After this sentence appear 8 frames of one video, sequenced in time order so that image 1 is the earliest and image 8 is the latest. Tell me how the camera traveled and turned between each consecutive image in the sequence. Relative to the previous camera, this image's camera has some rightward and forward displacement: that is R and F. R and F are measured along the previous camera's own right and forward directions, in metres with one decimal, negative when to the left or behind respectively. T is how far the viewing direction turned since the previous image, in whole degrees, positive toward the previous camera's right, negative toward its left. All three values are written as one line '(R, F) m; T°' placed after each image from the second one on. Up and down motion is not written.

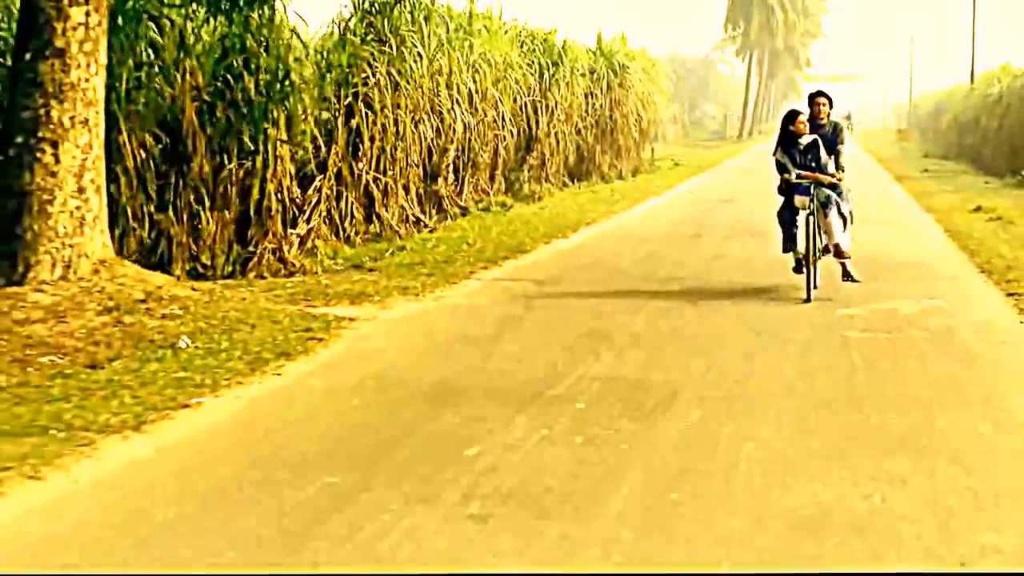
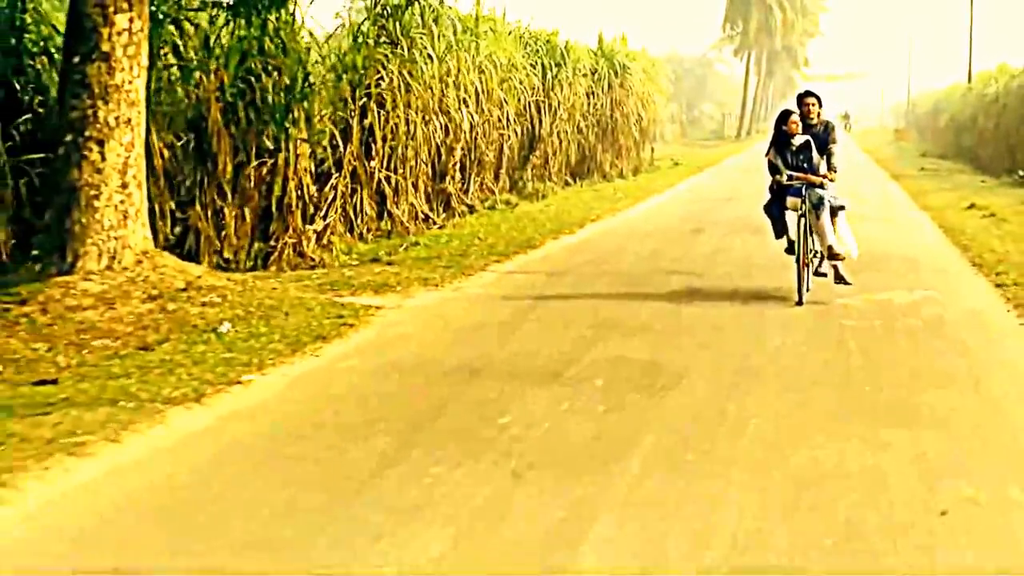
(-0.2, -0.6) m; 0°
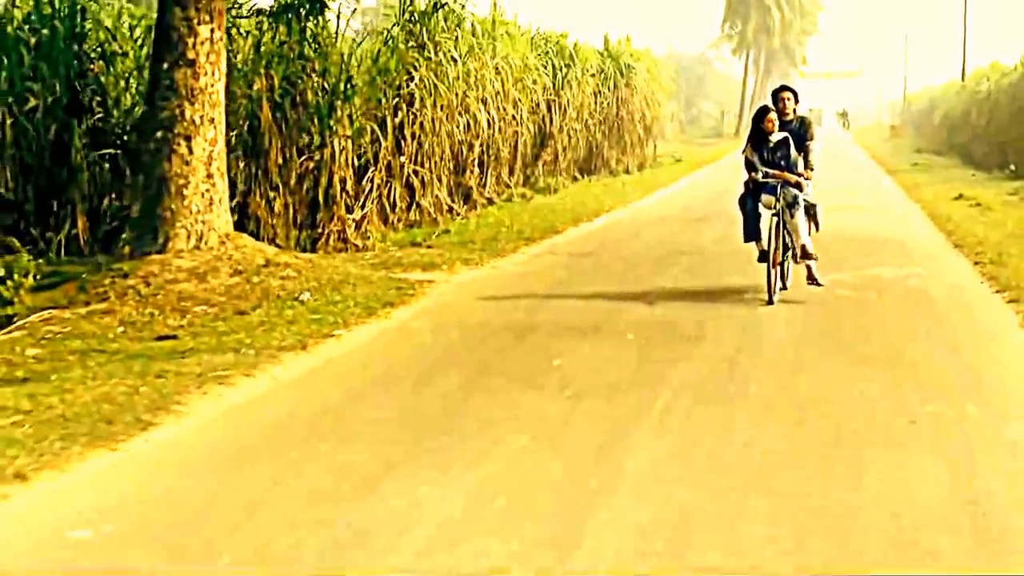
(-0.4, -1.5) m; 0°
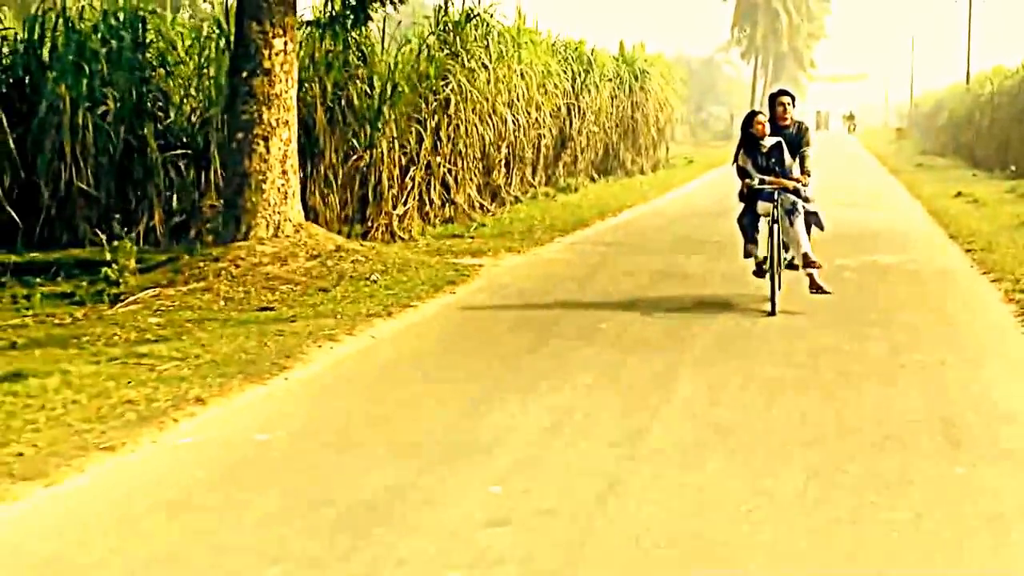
(-0.4, -1.5) m; 0°
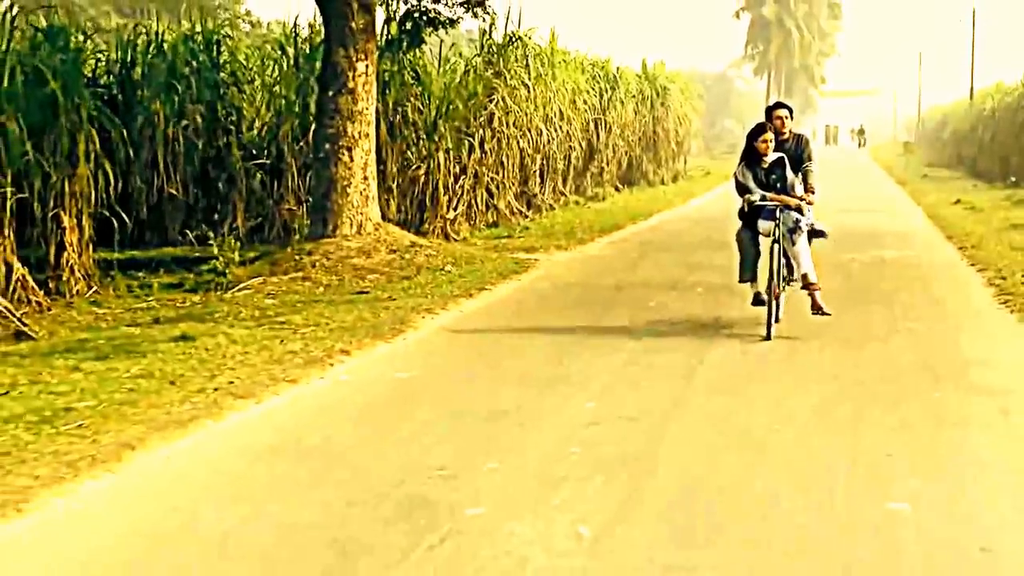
(-0.5, -2.0) m; -1°
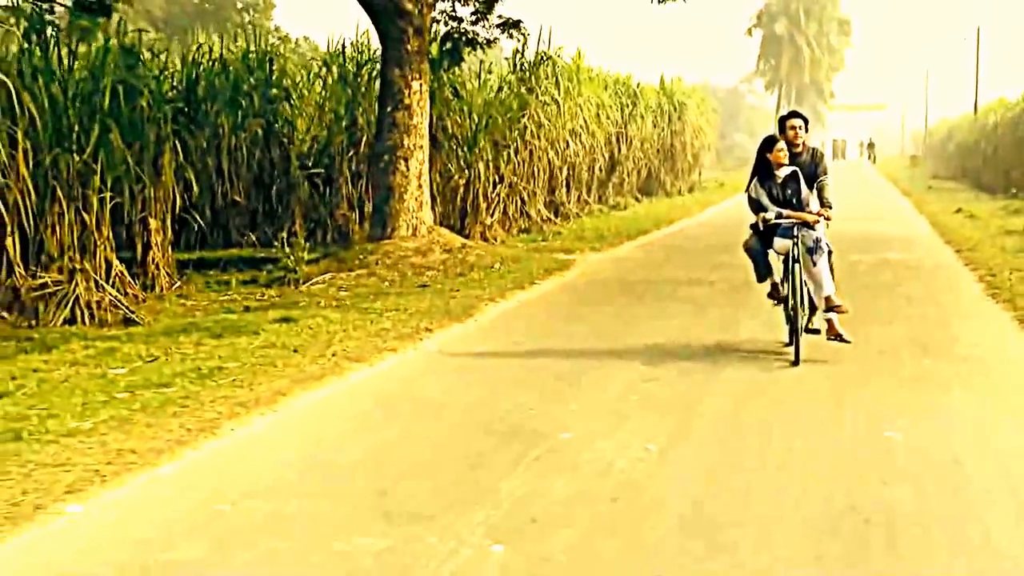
(-0.4, -1.7) m; 0°
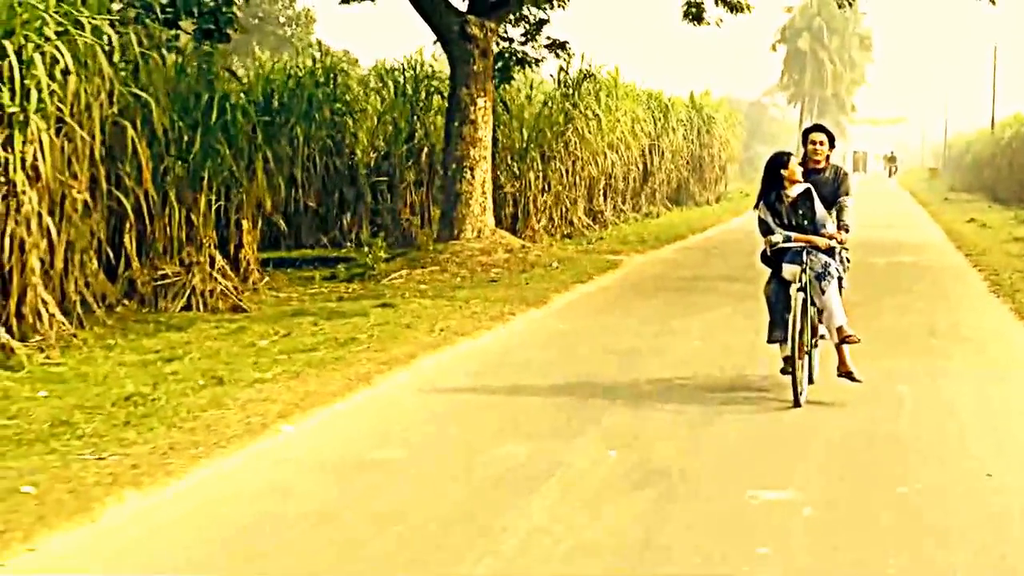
(-0.6, -2.0) m; -1°
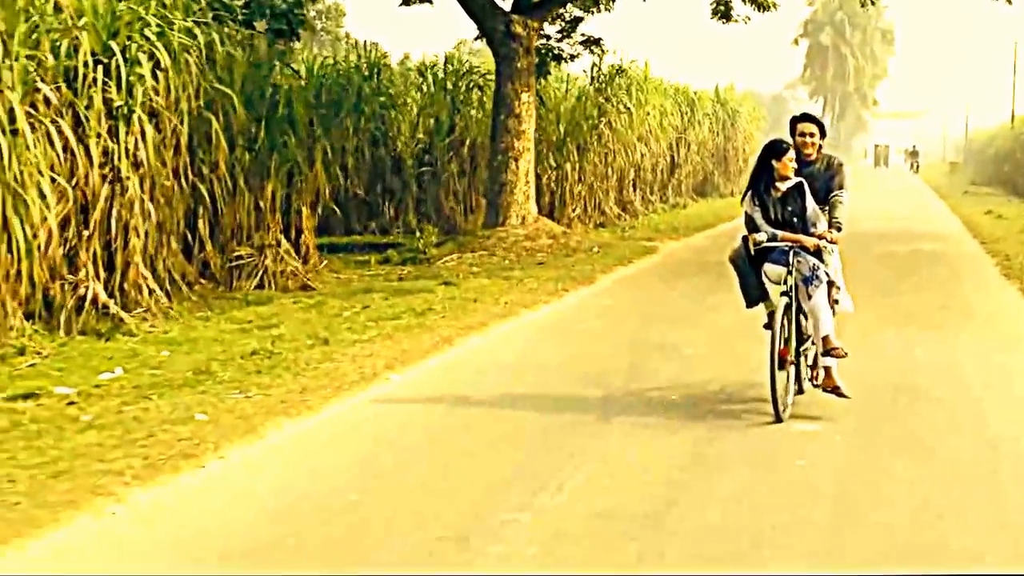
(-0.4, -1.4) m; -1°
